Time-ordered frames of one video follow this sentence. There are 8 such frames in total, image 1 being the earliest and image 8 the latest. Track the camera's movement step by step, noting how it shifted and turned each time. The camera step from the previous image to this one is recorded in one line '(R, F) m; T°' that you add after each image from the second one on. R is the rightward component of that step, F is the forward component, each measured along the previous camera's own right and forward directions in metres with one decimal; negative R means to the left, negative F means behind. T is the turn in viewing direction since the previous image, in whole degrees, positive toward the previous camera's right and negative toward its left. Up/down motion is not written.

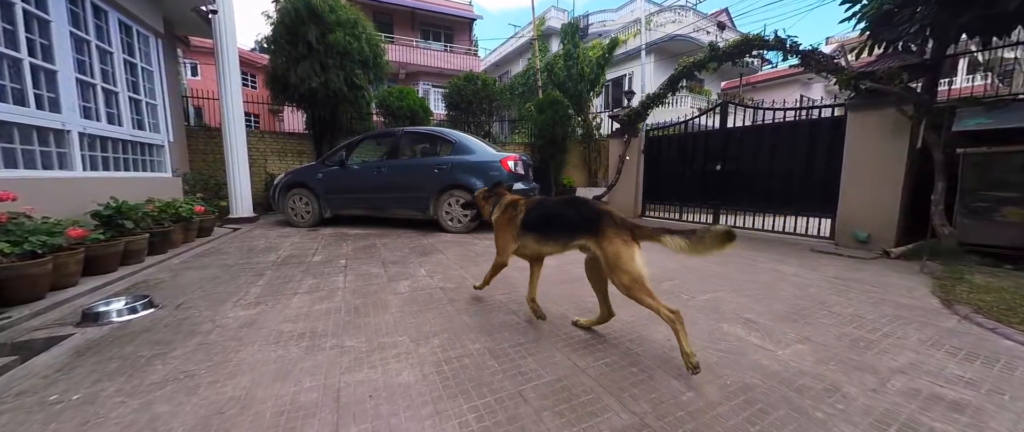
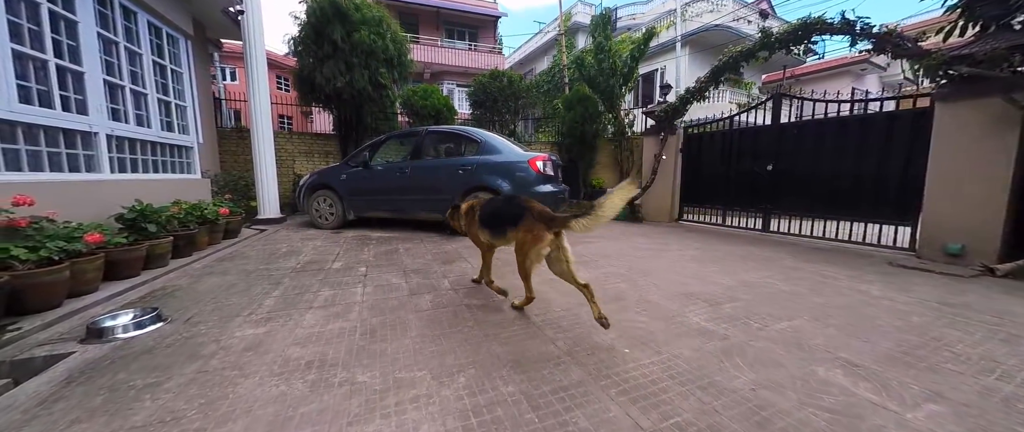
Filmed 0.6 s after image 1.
(-0.1, +0.3) m; -4°
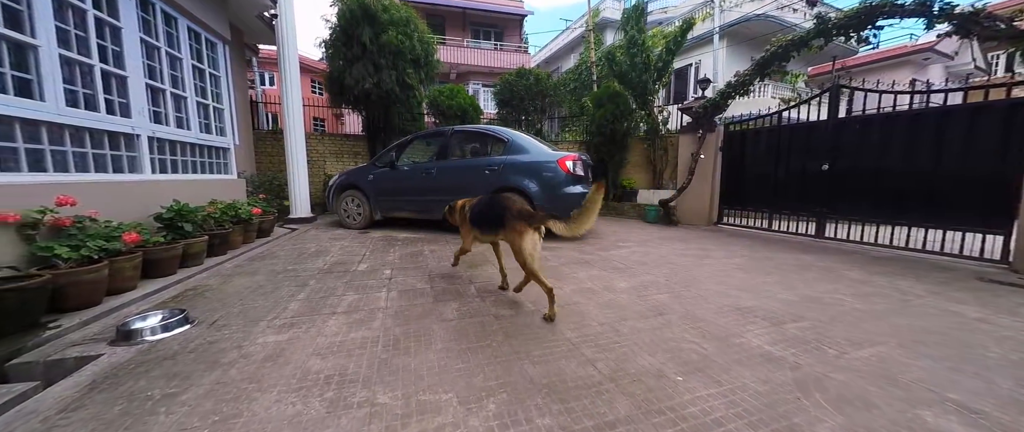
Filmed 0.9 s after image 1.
(-0.1, +0.2) m; -4°
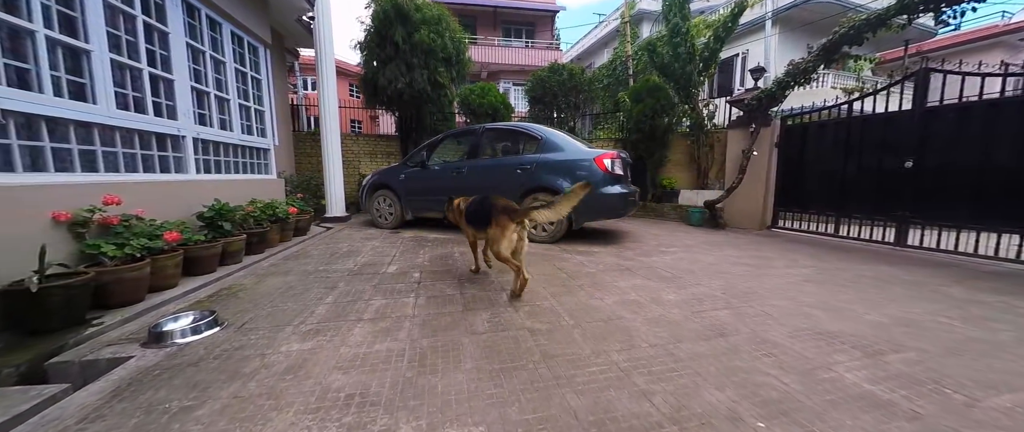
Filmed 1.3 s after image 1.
(-0.1, +0.2) m; -5°
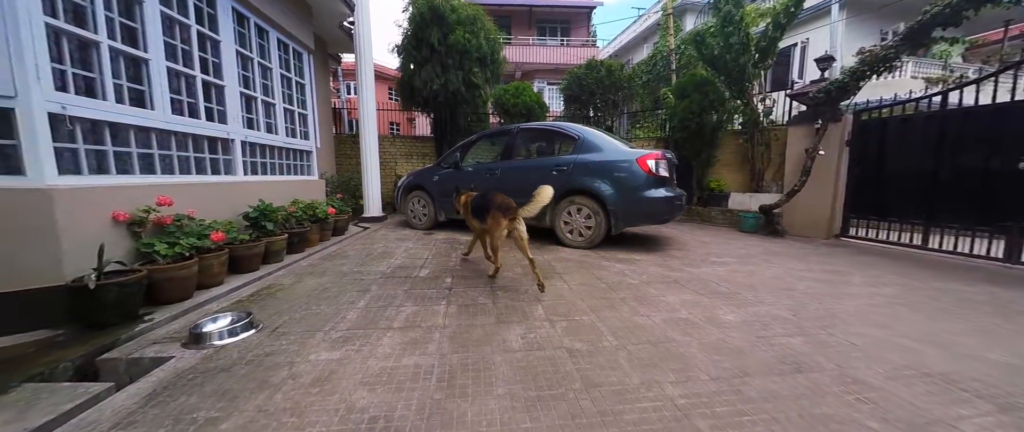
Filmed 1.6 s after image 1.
(0.0, +0.2) m; -6°
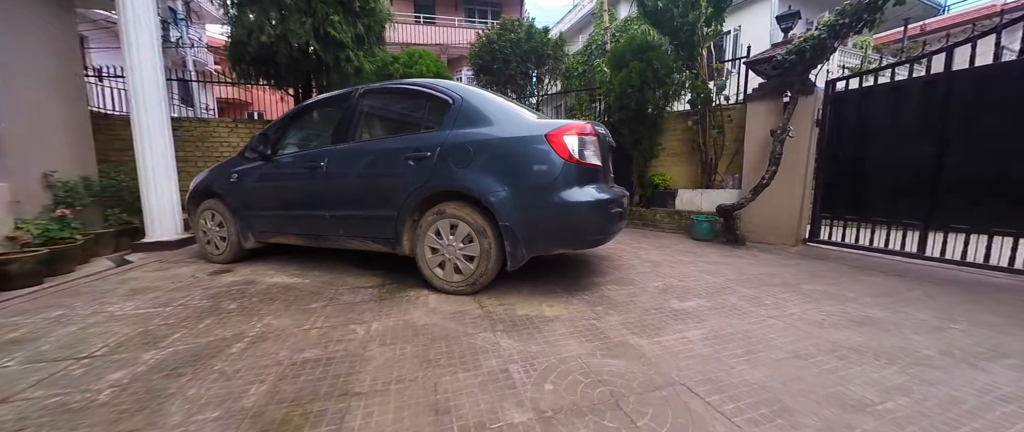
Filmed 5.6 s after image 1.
(+0.9, +1.8) m; +9°
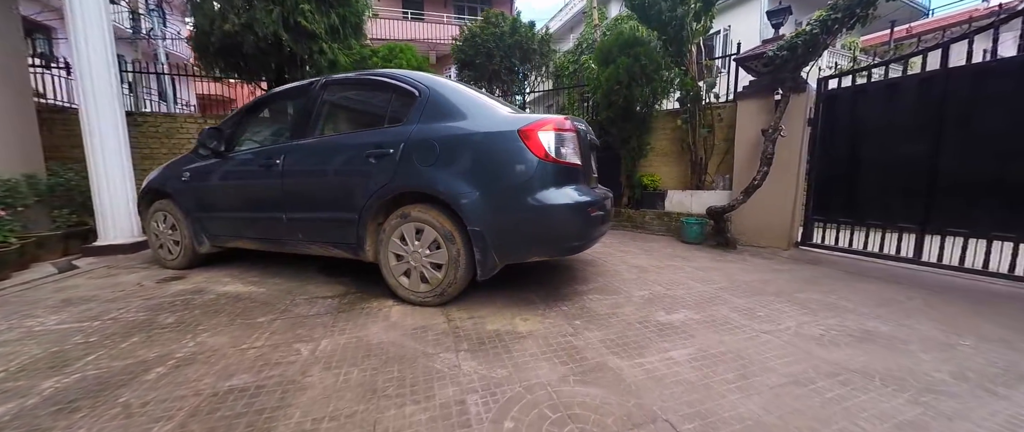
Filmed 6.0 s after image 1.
(+0.1, +0.2) m; +1°
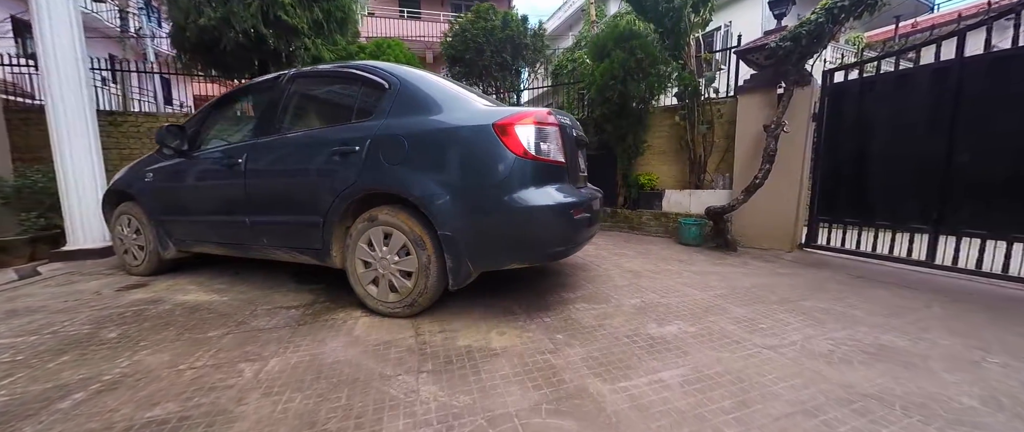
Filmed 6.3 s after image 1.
(+0.1, +0.2) m; 0°
